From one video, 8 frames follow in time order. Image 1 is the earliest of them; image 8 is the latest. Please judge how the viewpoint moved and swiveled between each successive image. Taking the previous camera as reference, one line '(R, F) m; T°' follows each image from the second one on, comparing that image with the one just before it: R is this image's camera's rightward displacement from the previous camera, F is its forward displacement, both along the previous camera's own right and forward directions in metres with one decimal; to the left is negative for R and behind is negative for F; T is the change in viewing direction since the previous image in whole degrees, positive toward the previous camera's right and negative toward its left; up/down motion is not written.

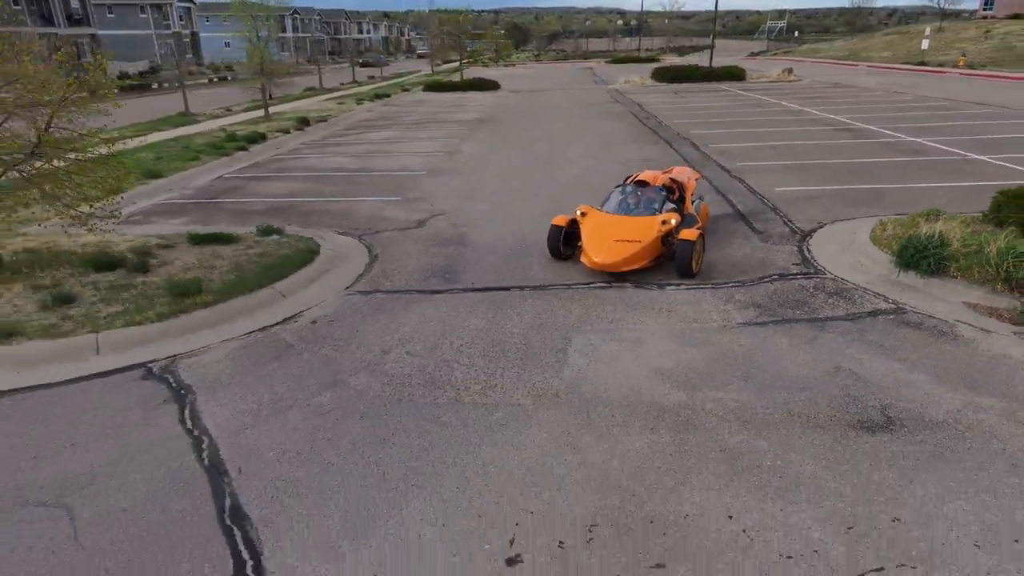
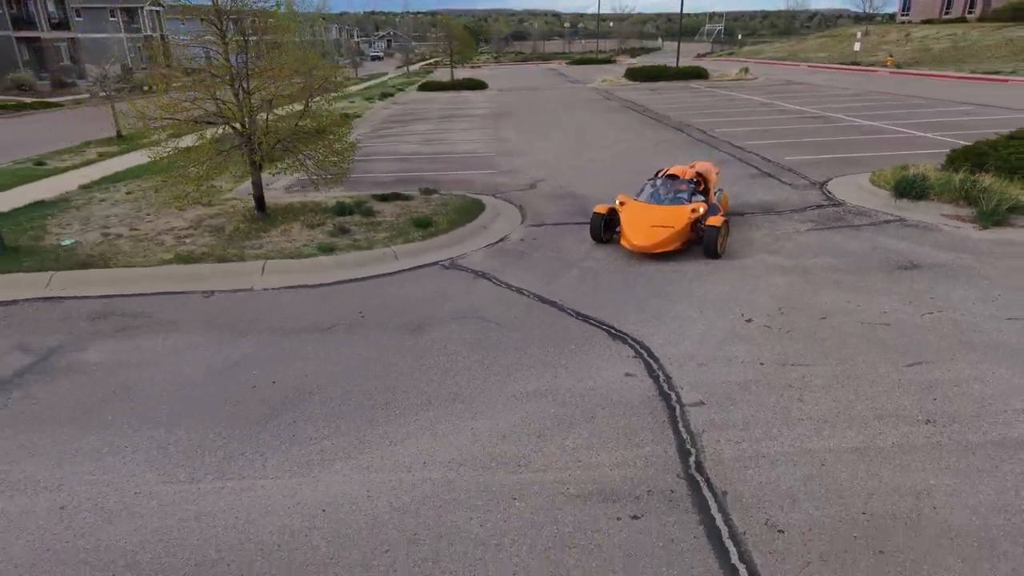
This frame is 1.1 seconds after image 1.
(-2.6, -2.5) m; +5°
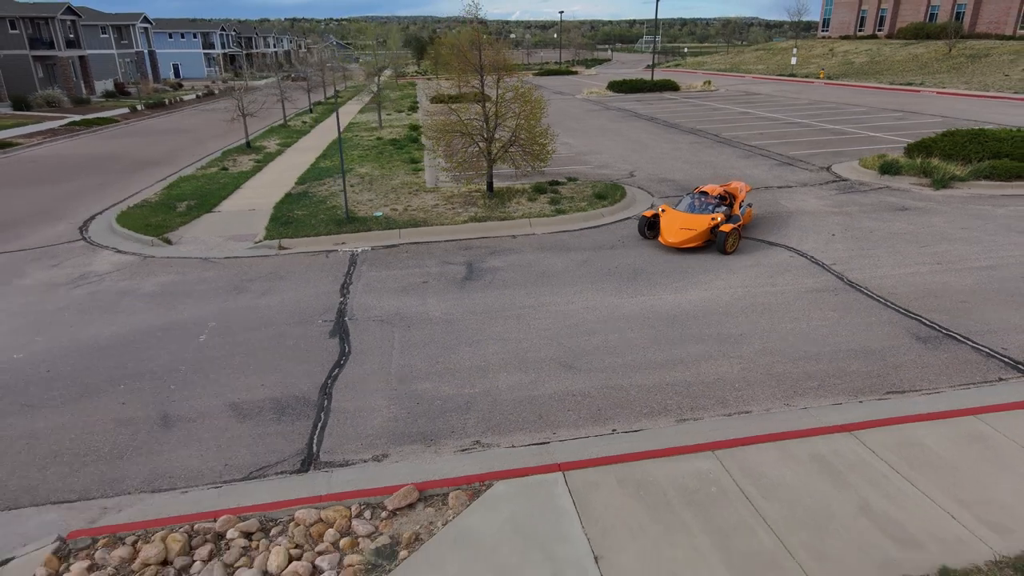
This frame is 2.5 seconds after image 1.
(-4.4, -4.4) m; +6°
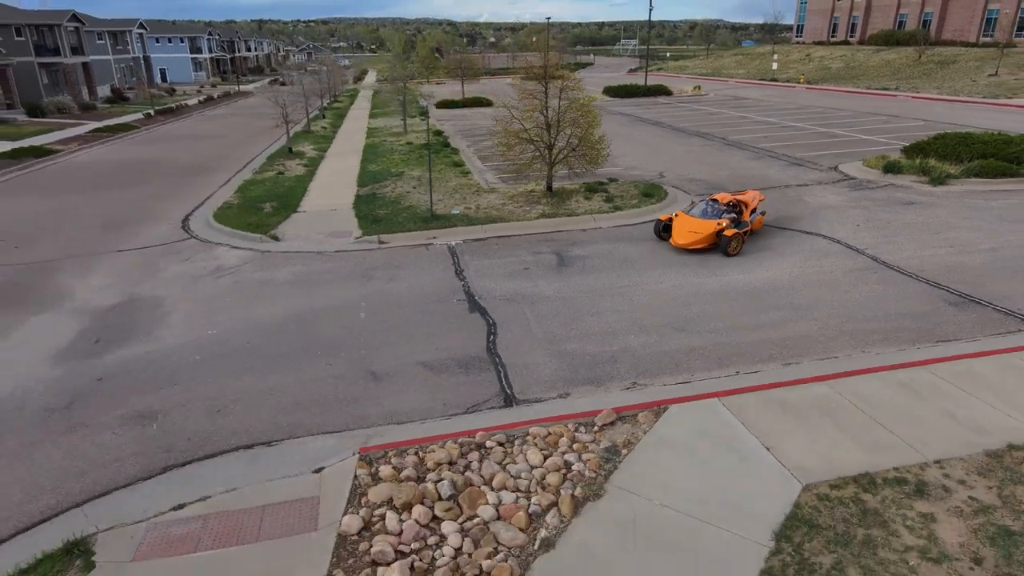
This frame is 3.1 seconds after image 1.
(-2.0, -1.6) m; +2°
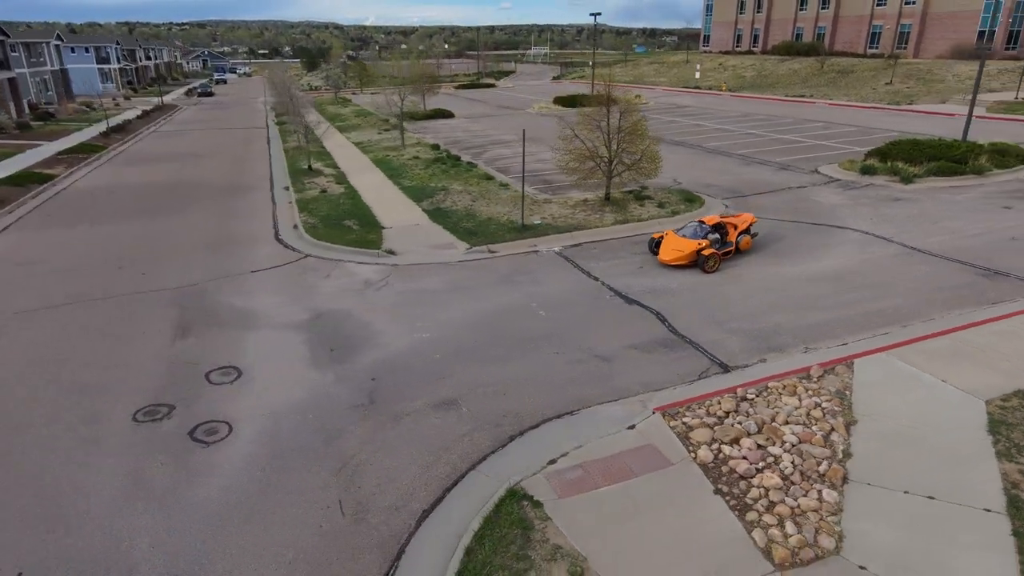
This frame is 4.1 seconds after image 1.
(-4.3, -1.5) m; +9°
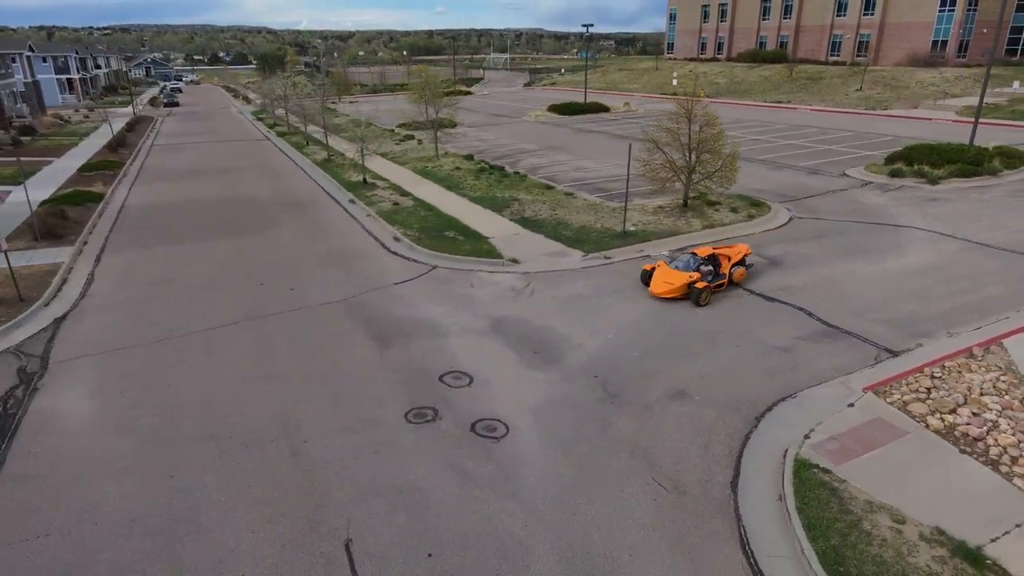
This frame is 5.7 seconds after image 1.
(-4.0, -0.8) m; +5°
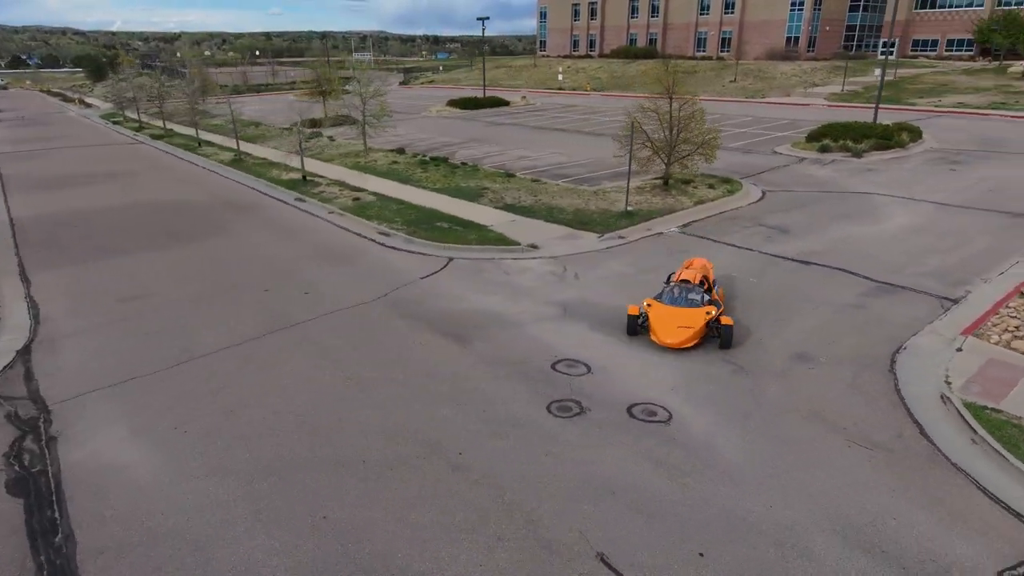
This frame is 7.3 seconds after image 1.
(-3.5, +1.3) m; +12°
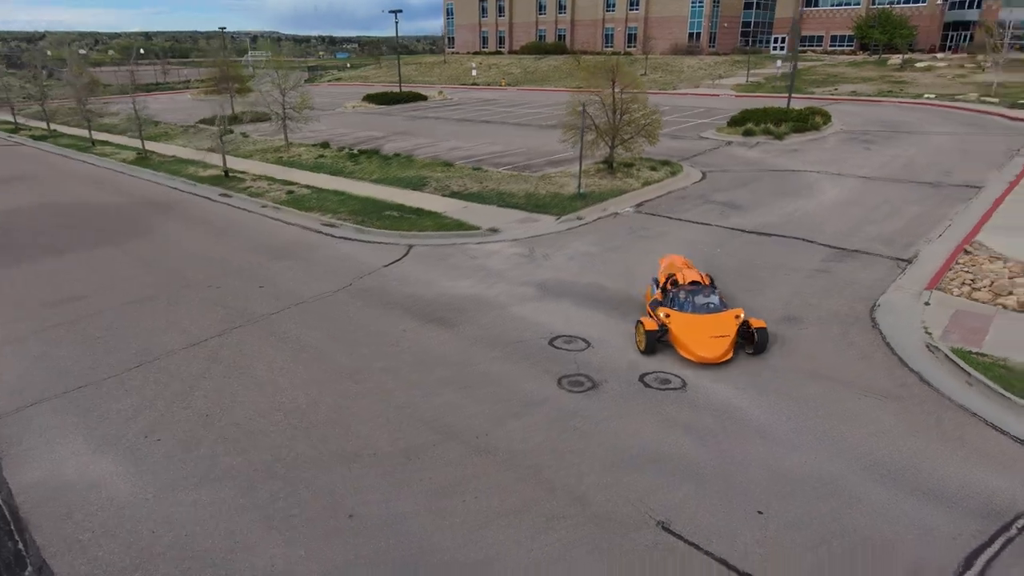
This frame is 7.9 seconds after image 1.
(-1.1, +0.5) m; +8°
